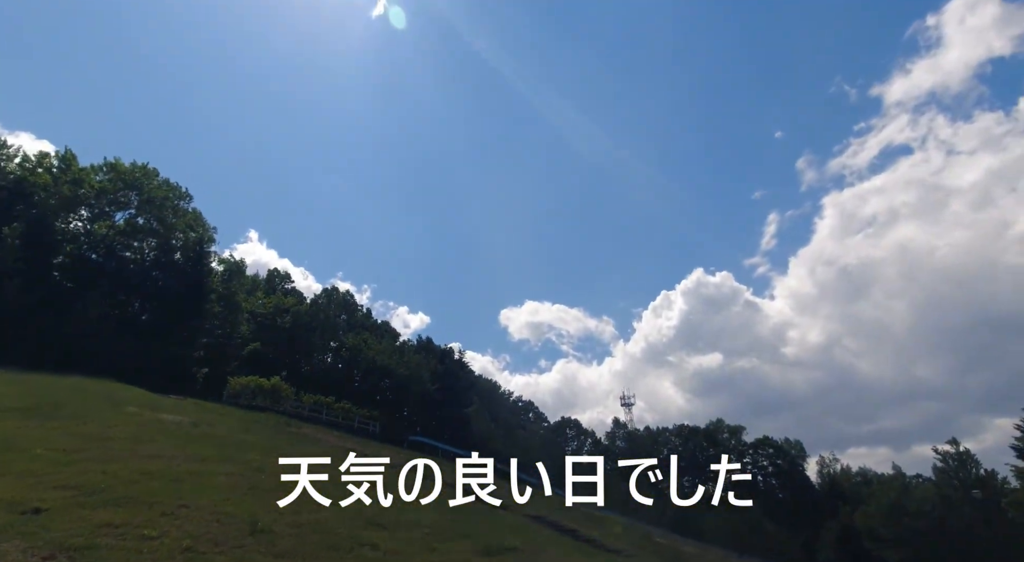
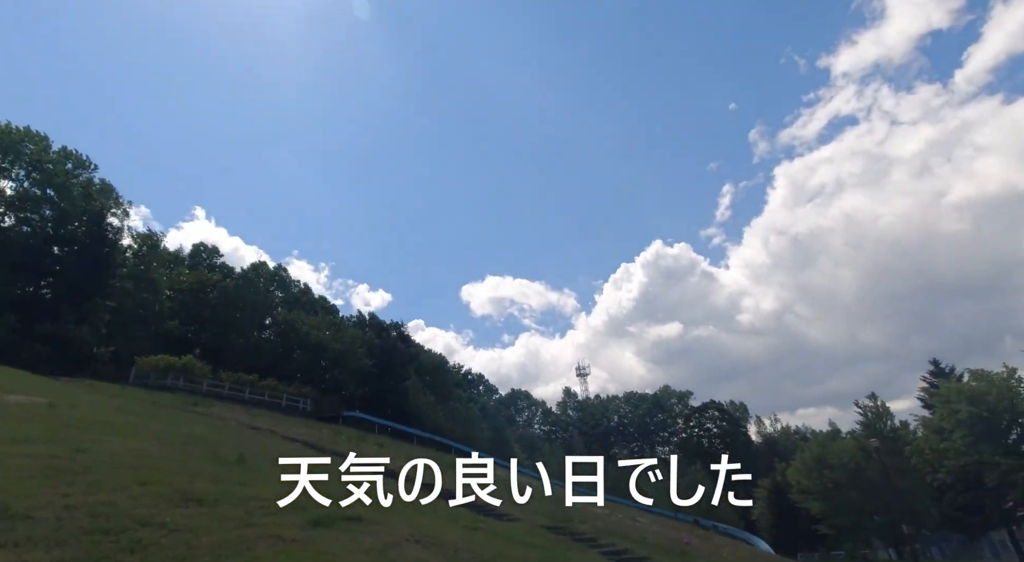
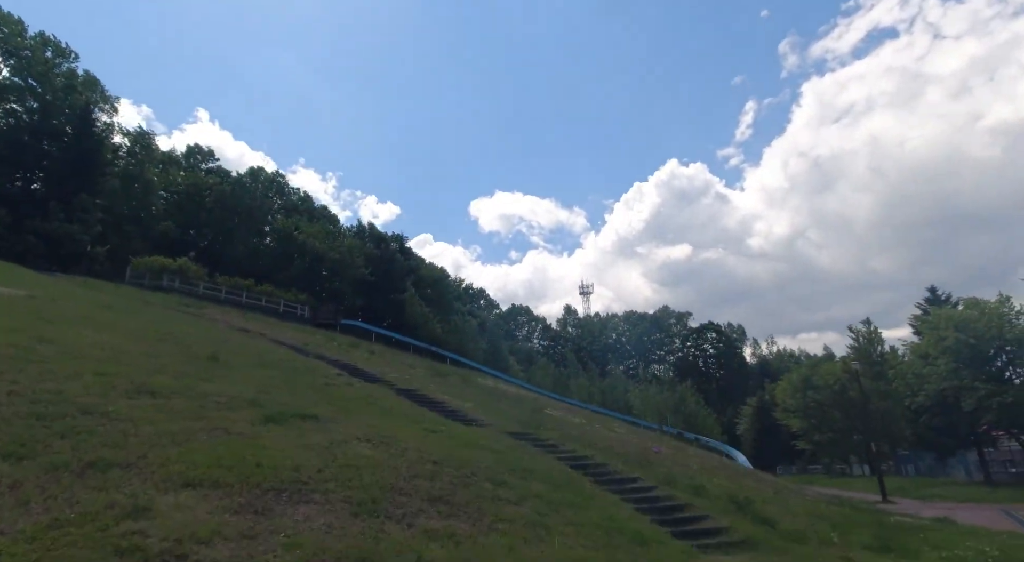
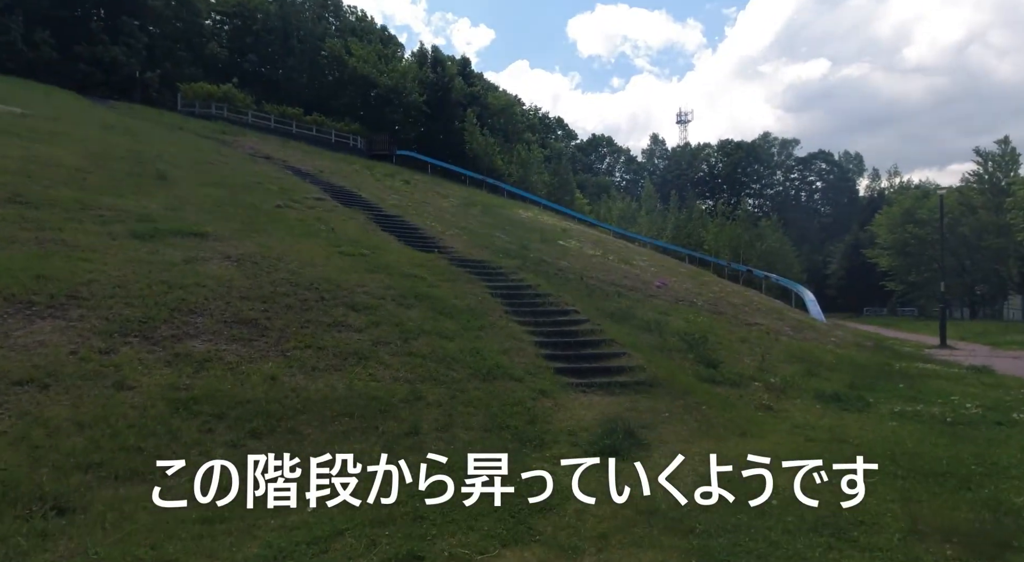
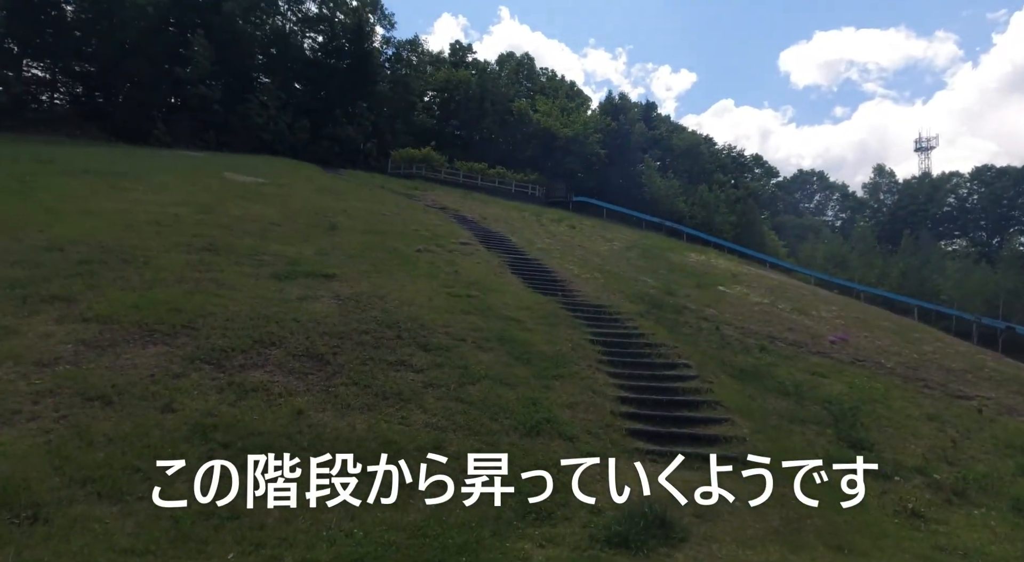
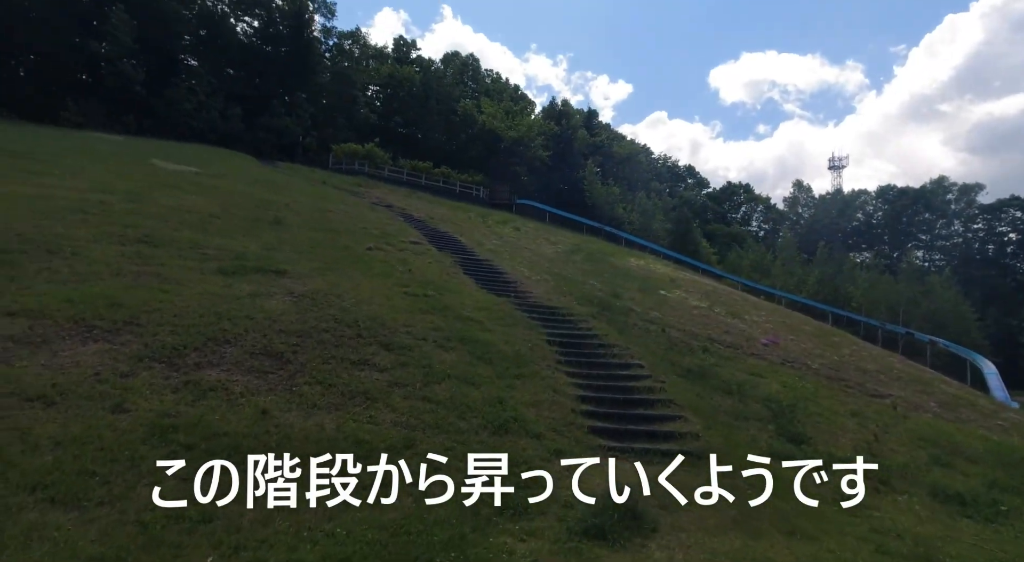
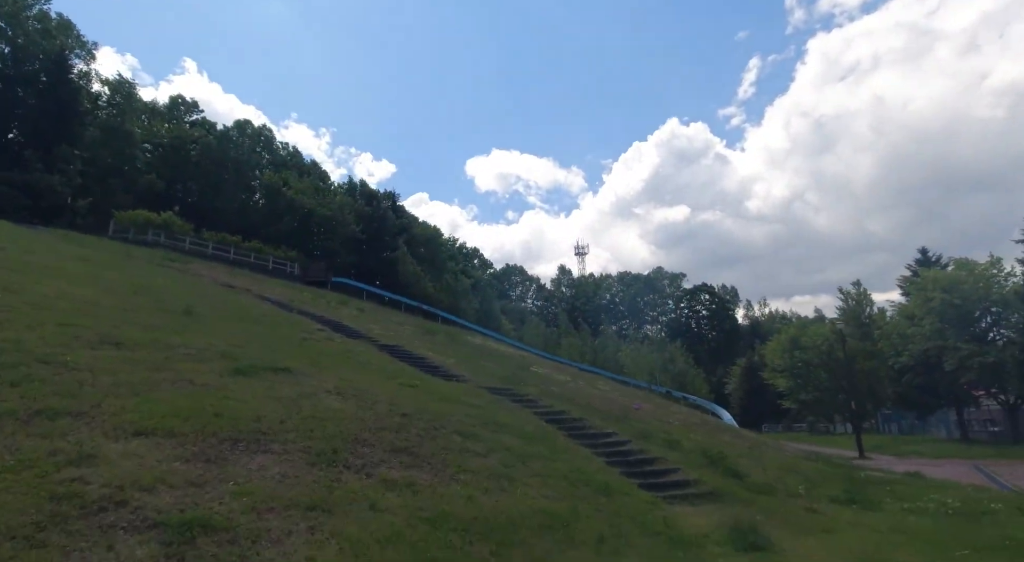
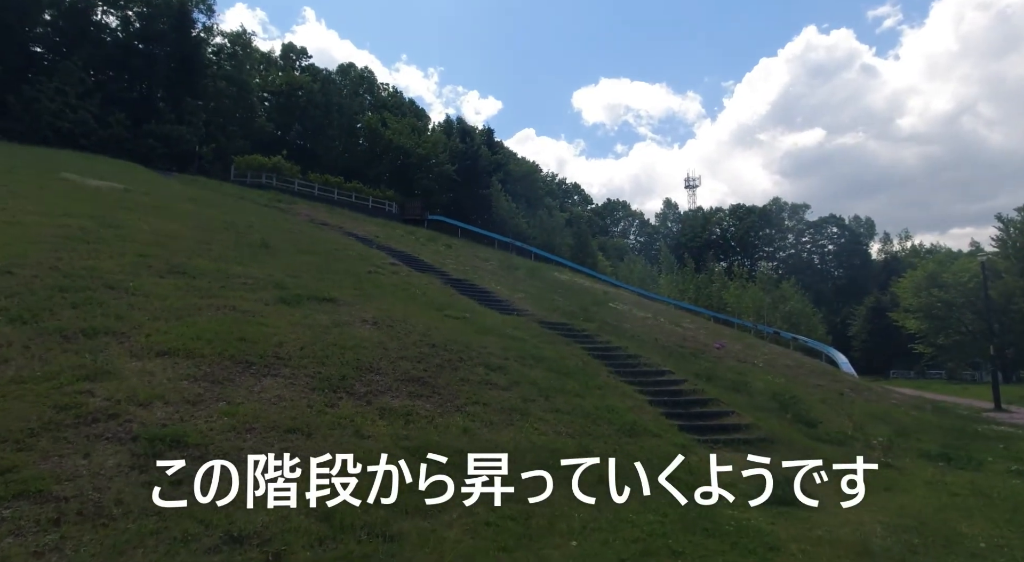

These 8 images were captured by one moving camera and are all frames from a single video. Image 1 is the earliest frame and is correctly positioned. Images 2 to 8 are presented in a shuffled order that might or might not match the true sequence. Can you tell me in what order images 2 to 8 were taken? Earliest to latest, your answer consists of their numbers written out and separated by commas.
2, 3, 7, 8, 4, 6, 5
